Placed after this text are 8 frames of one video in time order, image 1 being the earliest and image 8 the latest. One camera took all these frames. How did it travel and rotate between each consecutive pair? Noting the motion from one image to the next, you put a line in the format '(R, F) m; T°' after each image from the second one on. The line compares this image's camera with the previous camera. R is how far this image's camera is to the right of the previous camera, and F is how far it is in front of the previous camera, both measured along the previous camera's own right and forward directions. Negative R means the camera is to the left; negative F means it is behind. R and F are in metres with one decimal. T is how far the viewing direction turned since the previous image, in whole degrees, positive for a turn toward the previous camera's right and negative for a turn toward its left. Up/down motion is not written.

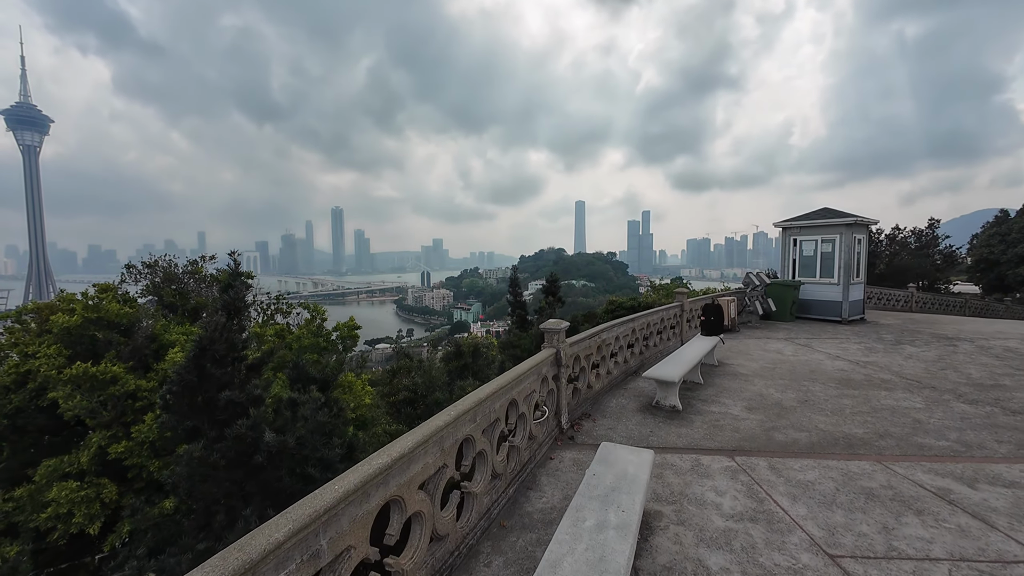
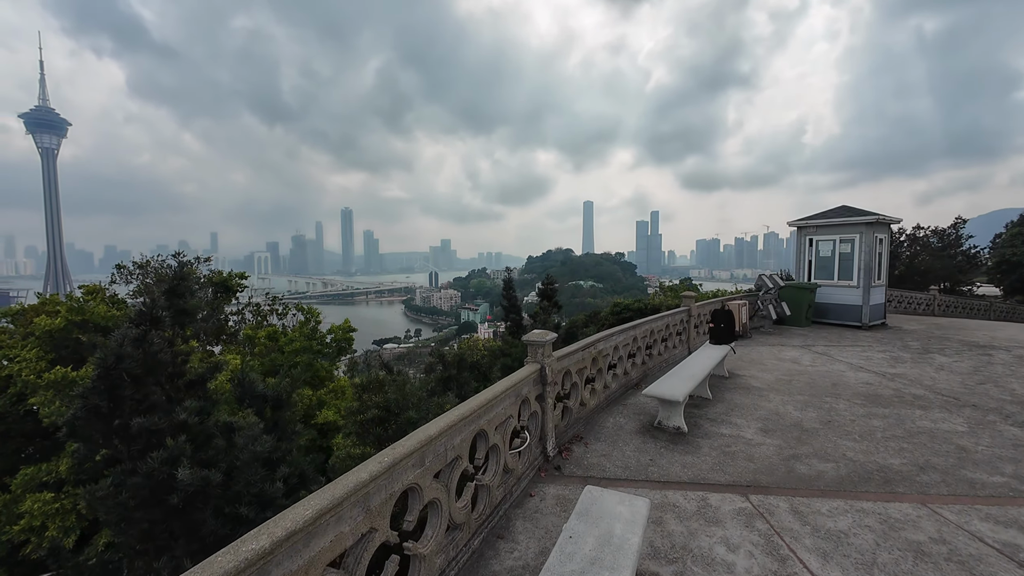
(+0.3, +0.6) m; -1°
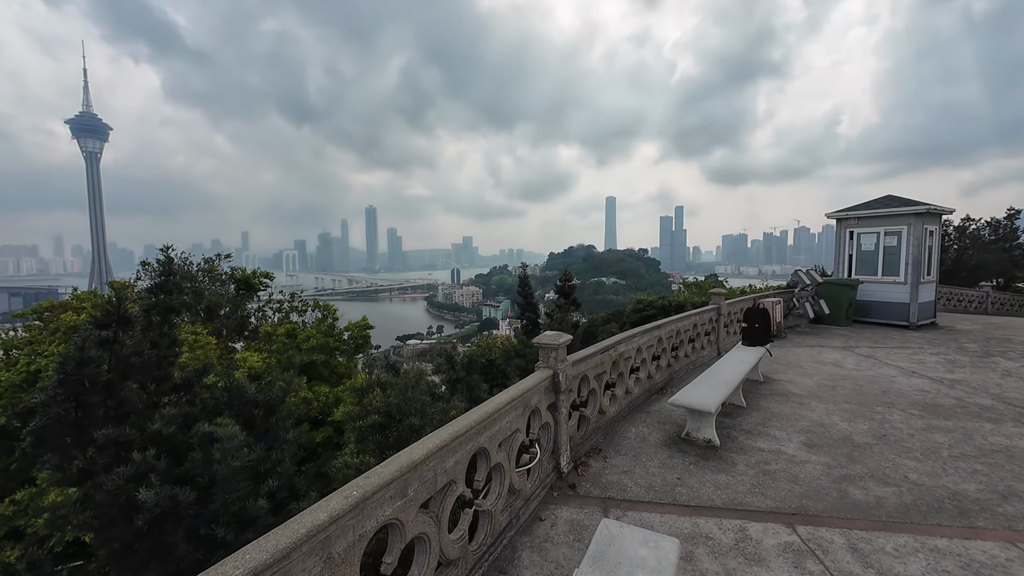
(+0.1, +0.4) m; -3°
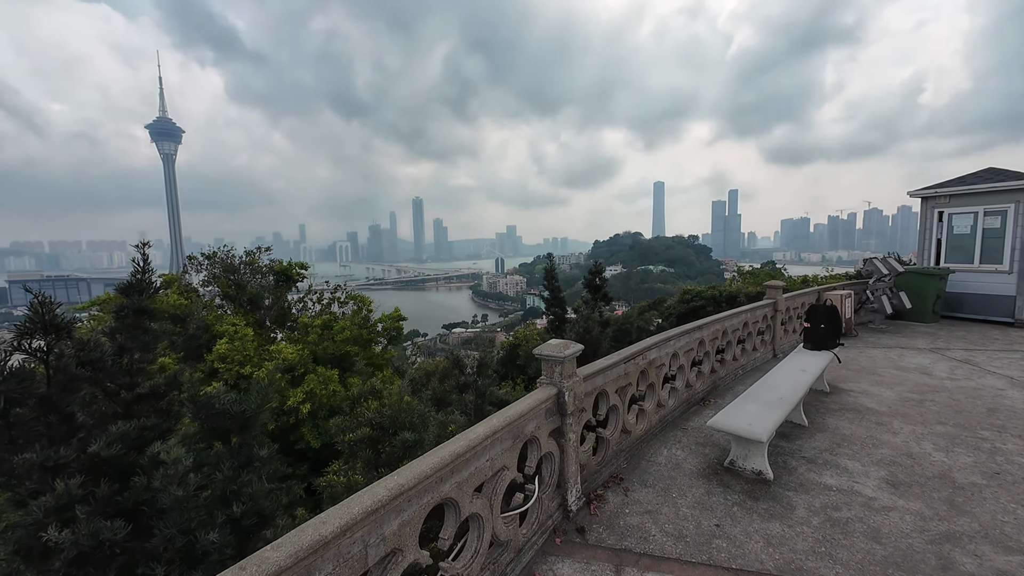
(+0.3, +0.6) m; -6°
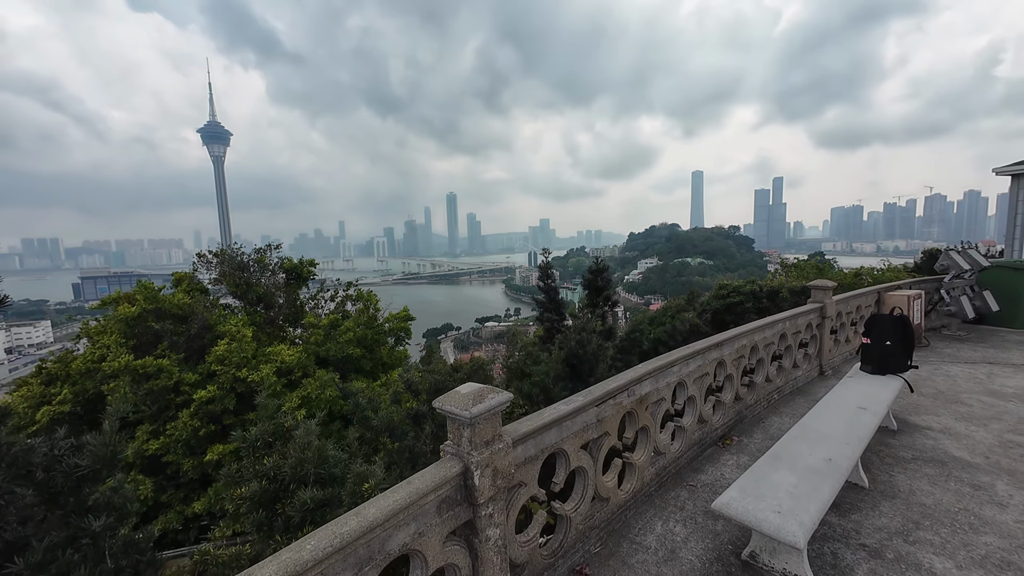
(+0.6, +1.0) m; -5°
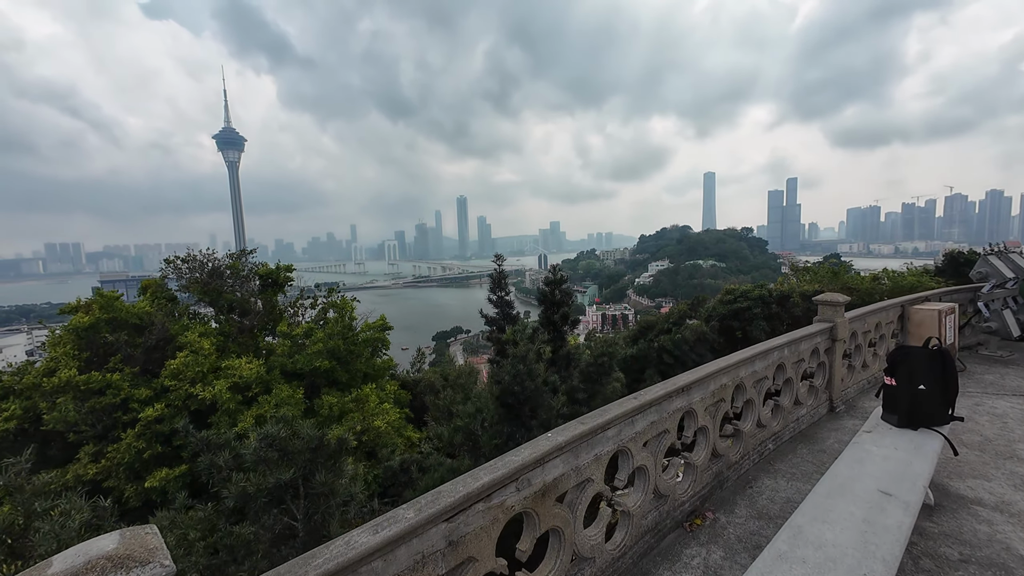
(+0.8, +0.9) m; -1°
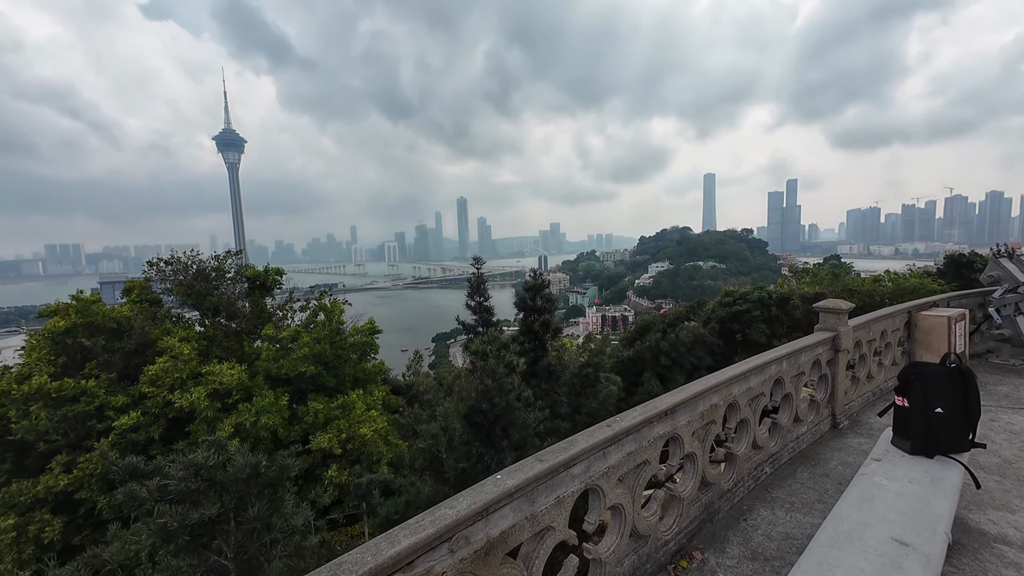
(+0.2, +0.3) m; 0°
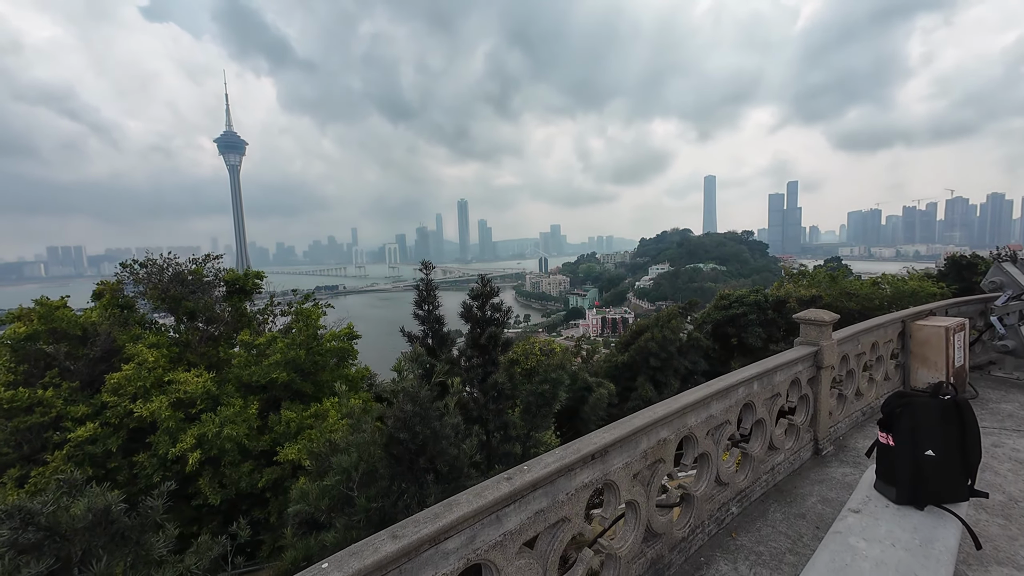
(+0.5, +0.4) m; 0°
